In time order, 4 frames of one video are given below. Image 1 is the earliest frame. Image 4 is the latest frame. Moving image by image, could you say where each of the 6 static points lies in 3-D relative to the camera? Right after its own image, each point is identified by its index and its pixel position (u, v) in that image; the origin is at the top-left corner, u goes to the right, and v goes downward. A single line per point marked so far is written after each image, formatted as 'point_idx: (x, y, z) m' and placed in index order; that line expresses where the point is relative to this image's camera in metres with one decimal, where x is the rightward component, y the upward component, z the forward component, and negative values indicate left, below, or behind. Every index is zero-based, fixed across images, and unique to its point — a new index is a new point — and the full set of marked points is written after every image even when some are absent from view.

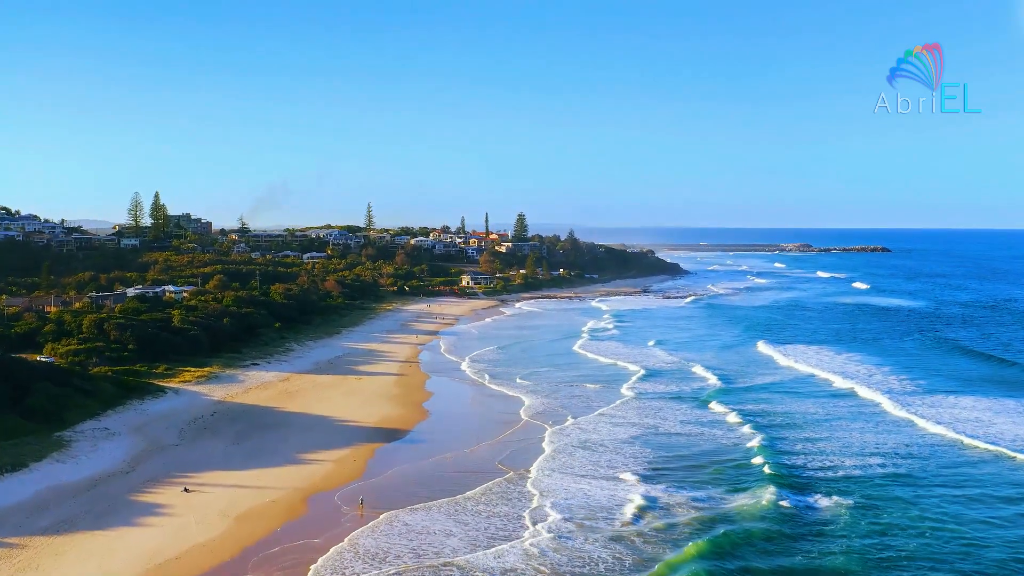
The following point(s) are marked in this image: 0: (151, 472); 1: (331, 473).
0: (-9.2, -4.7, +19.3) m
1: (-4.7, -4.8, +19.6) m
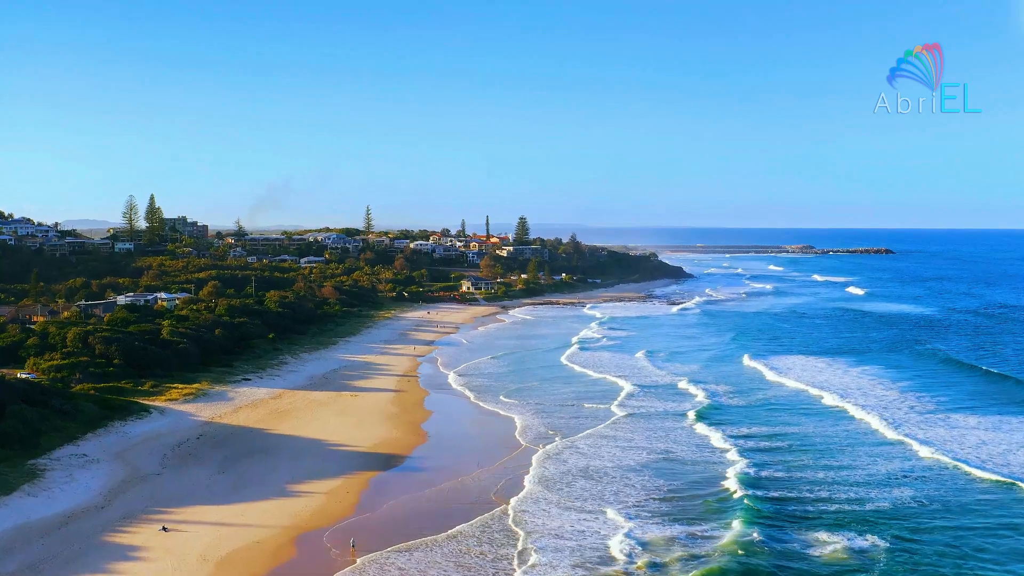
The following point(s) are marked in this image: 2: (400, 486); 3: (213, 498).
0: (-9.1, -5.2, +18.0) m
1: (-4.6, -5.3, +18.2) m
2: (-3.0, -5.3, +20.0) m
3: (-7.4, -5.2, +18.7) m
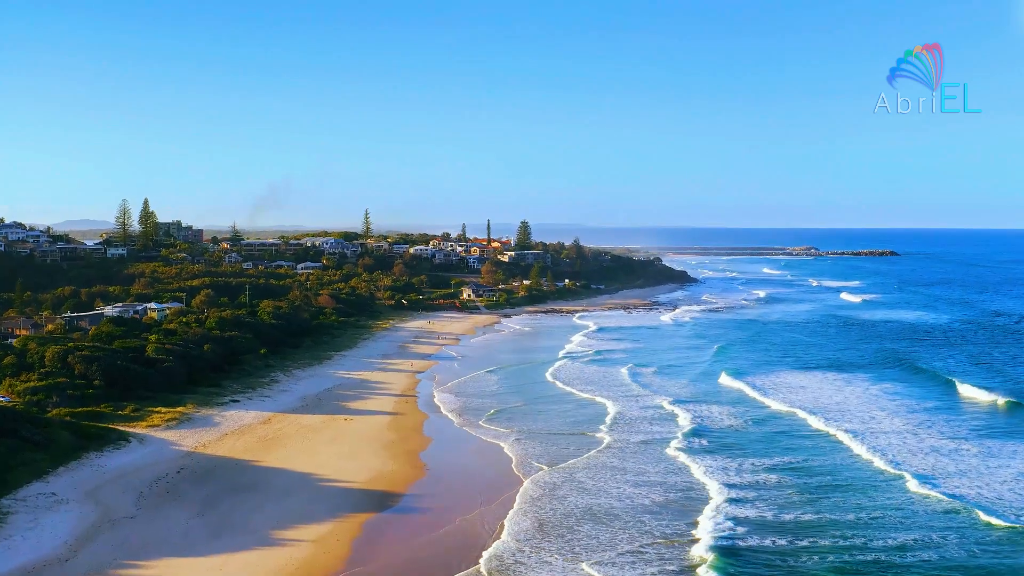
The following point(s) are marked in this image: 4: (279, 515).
0: (-9.0, -5.9, +16.3) m
1: (-4.5, -6.0, +16.5) m
2: (-2.8, -5.9, +18.3) m
3: (-7.3, -5.8, +17.0) m
4: (-5.9, -5.7, +18.9) m
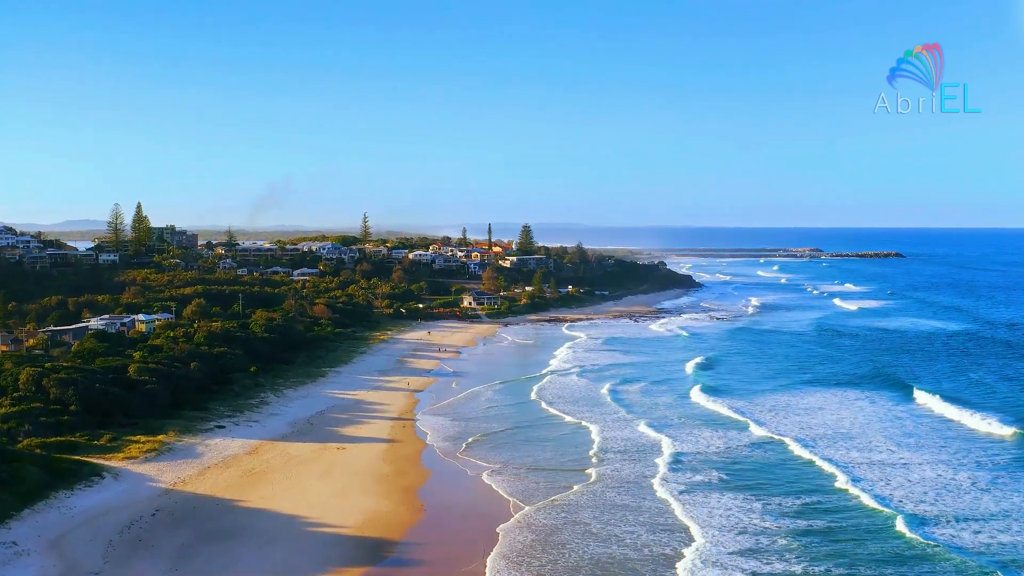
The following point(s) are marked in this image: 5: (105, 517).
0: (-8.8, -6.5, +14.4) m
1: (-4.3, -6.6, +14.7) m
2: (-2.7, -6.6, +16.5) m
3: (-7.1, -6.5, +15.2) m
4: (-5.7, -6.3, +17.1) m
5: (-10.6, -5.9, +19.6) m
